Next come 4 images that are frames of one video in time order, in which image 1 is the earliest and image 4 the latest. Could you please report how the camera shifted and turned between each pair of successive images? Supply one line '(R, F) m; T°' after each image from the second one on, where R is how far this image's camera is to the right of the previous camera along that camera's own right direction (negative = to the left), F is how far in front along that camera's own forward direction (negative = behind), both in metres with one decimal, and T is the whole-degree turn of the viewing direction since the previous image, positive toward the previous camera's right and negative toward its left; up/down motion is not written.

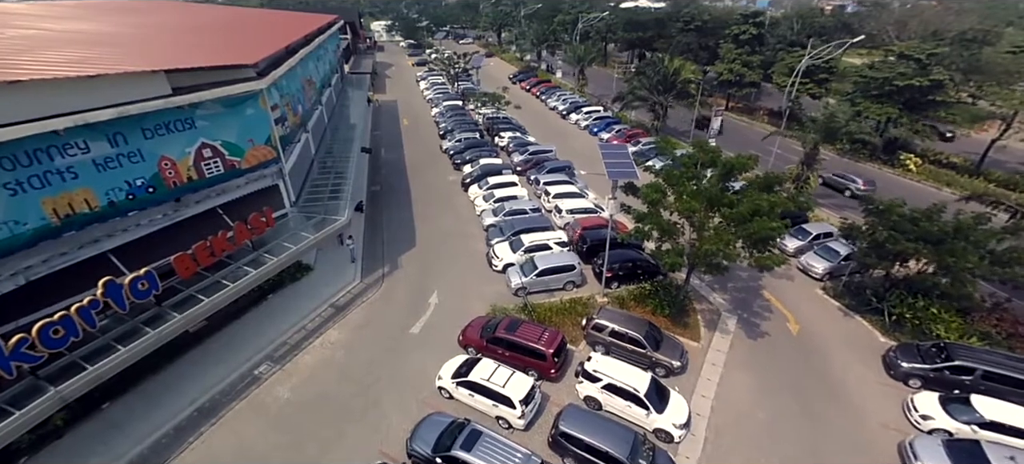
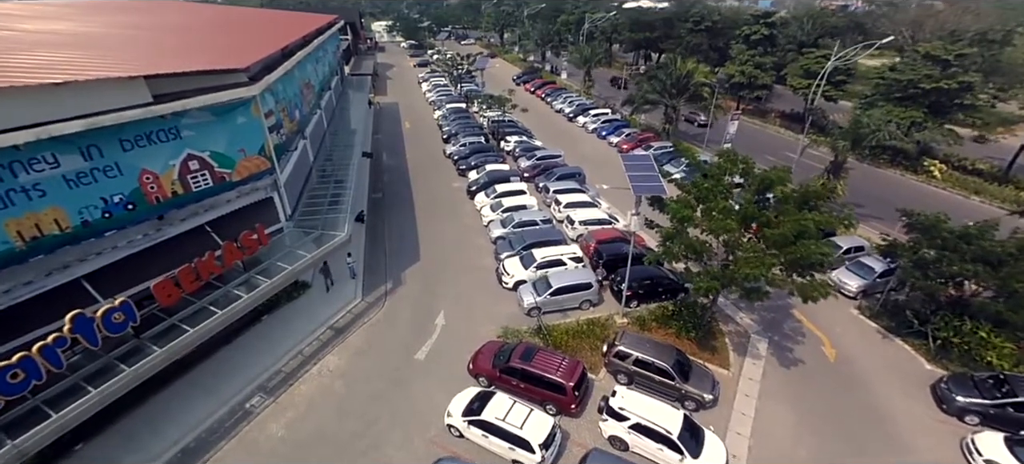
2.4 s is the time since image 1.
(-0.6, +1.7) m; 0°
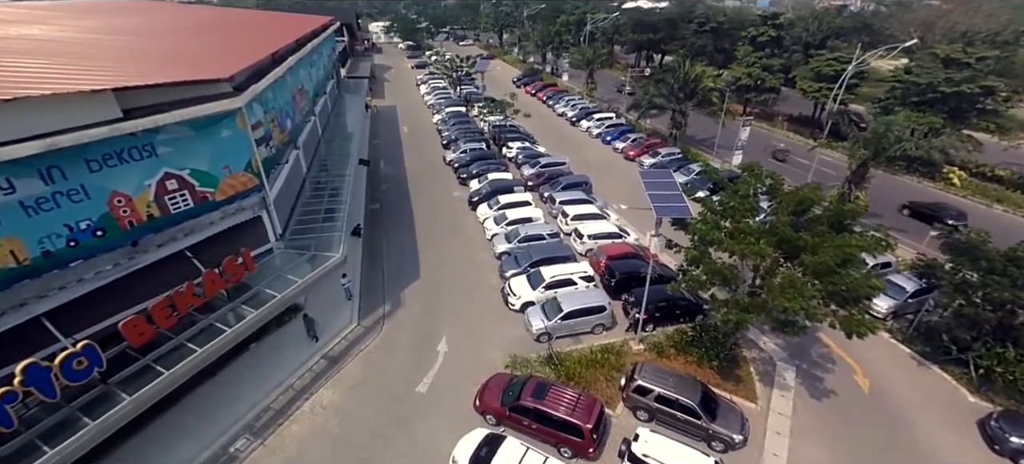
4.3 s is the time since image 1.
(-0.4, +1.6) m; 0°
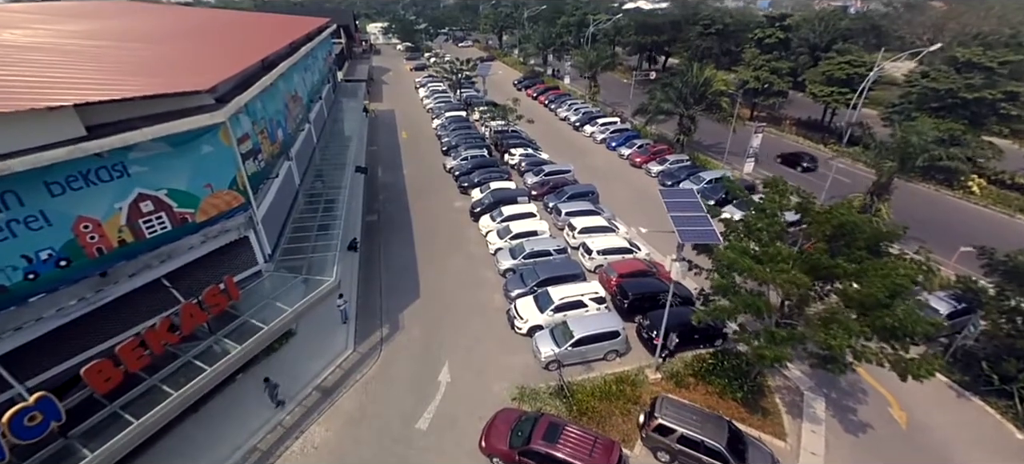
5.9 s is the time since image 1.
(-0.3, +1.5) m; 0°
